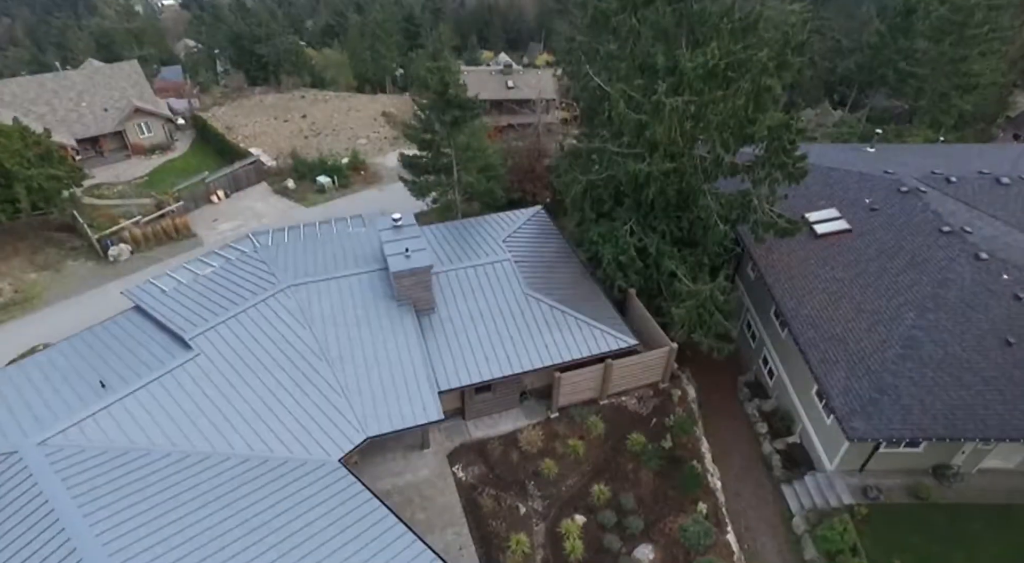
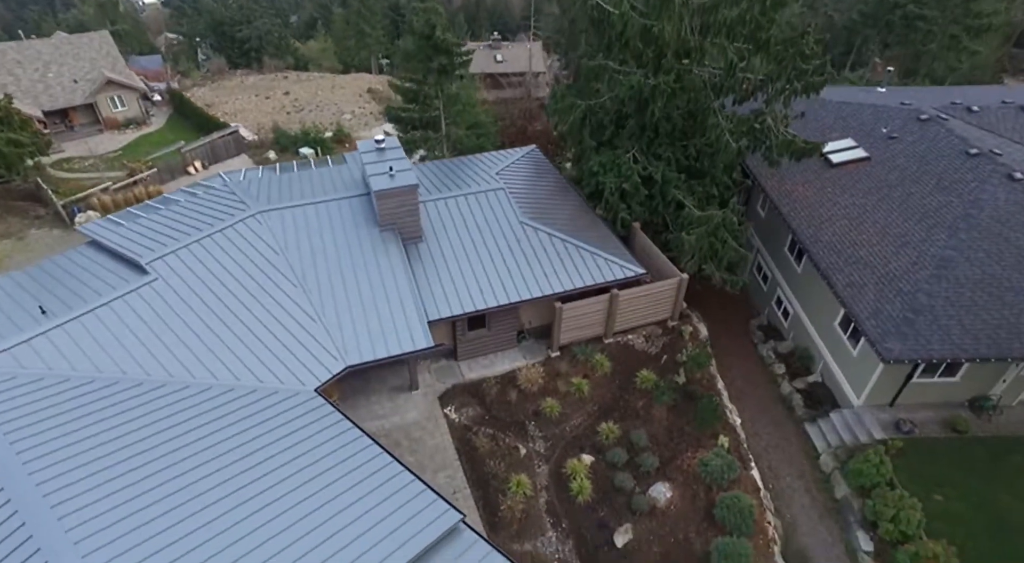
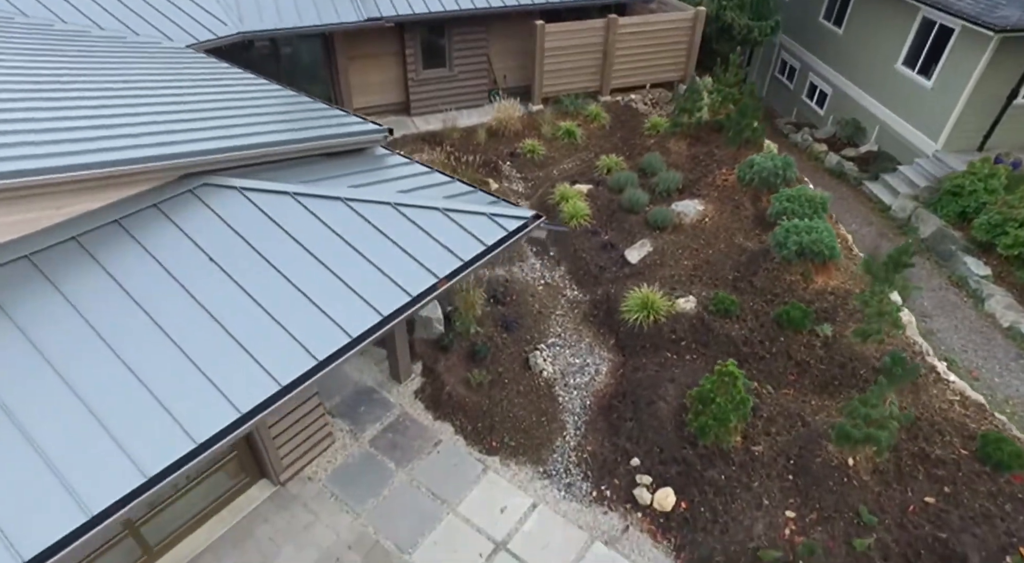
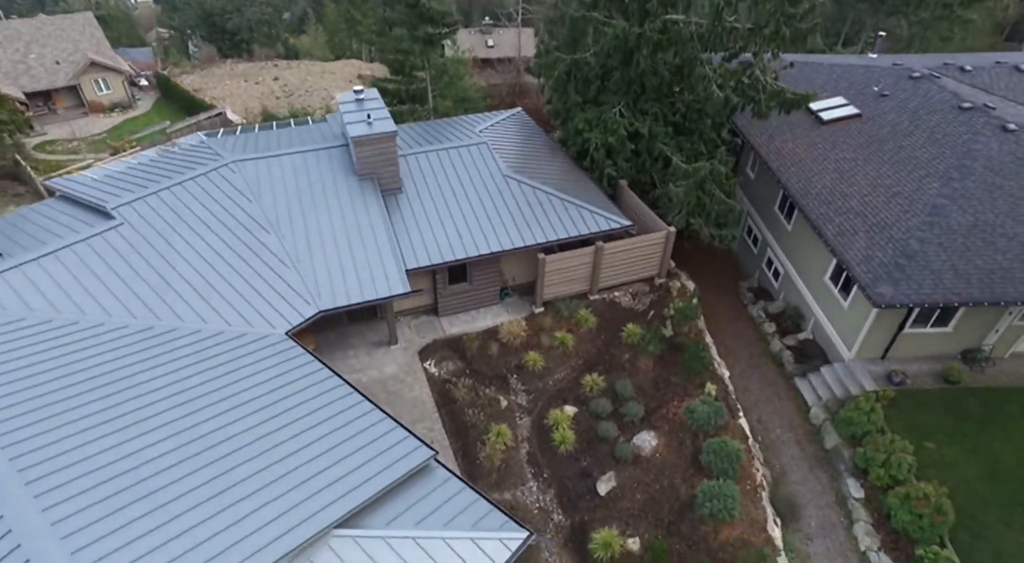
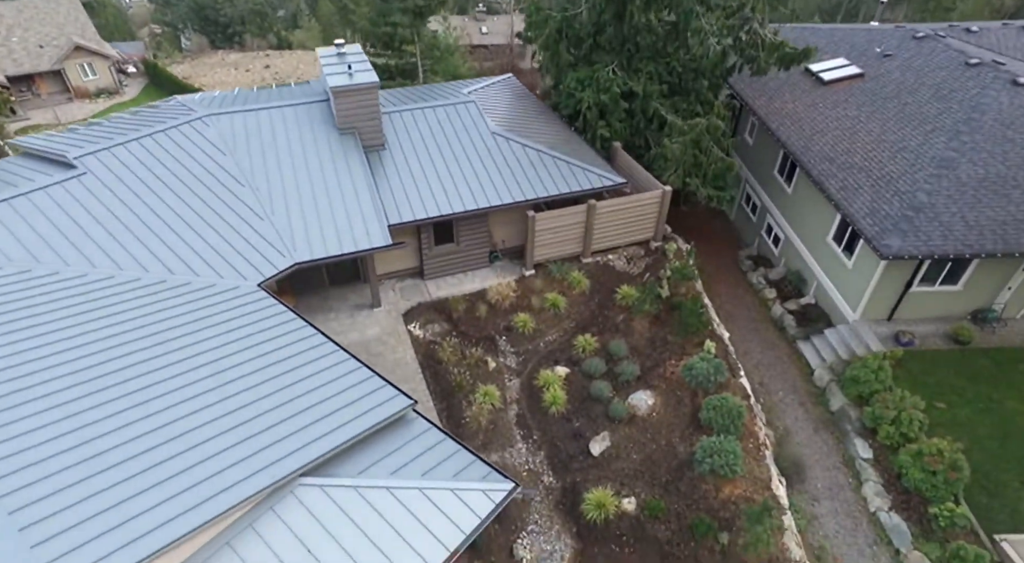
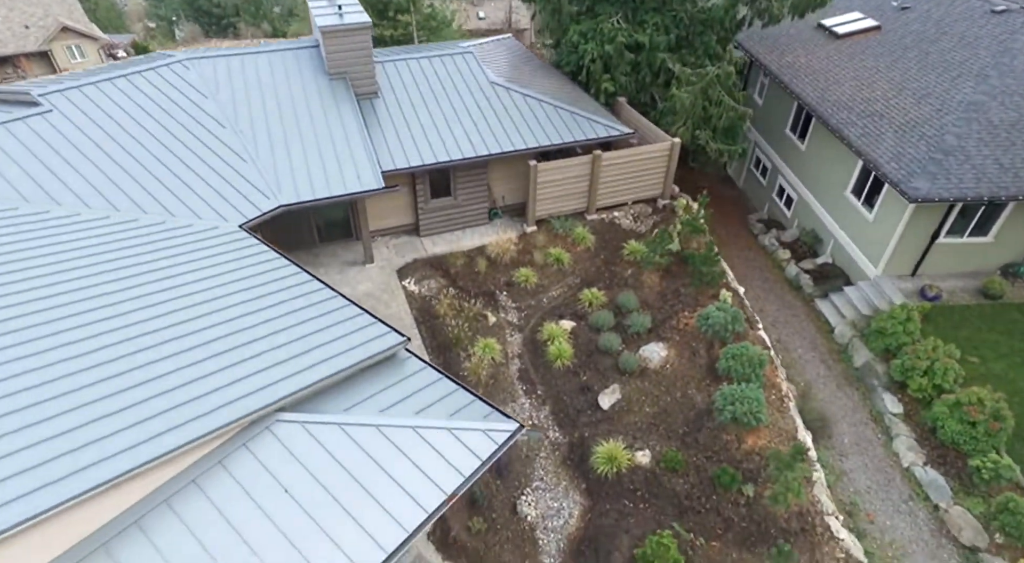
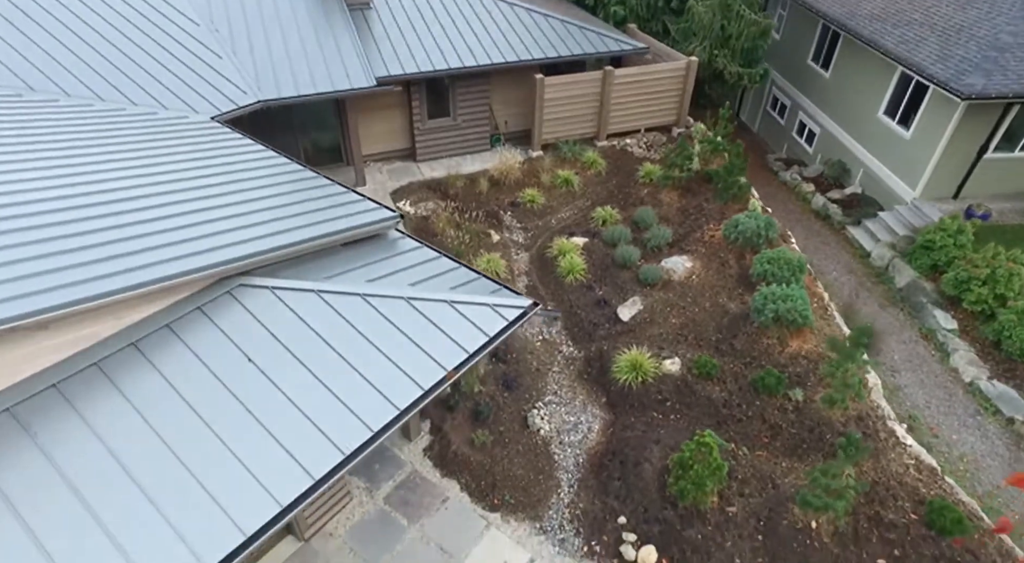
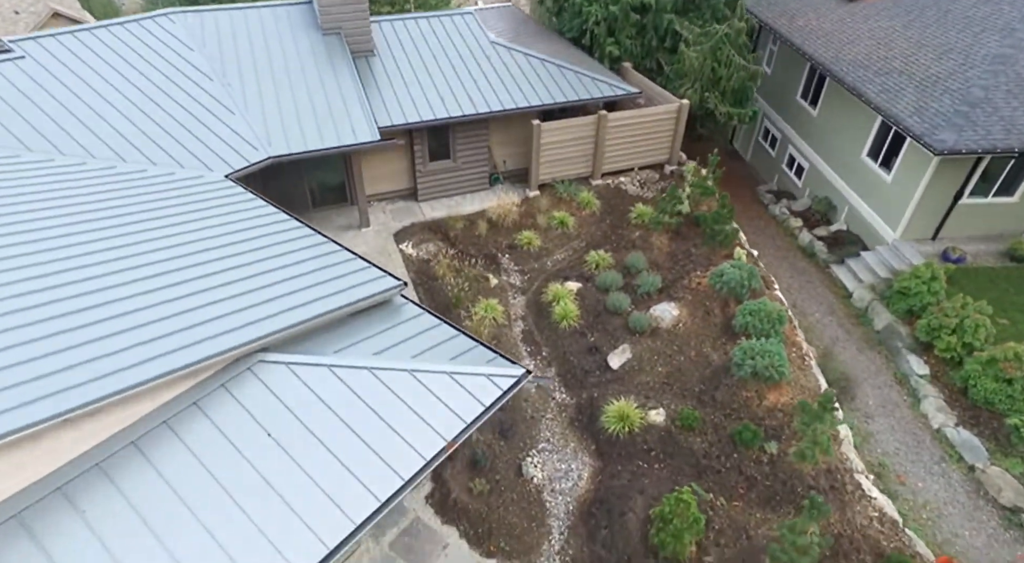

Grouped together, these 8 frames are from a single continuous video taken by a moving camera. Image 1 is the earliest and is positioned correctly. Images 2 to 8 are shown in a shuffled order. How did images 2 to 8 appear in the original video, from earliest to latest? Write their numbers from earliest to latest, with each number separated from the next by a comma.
2, 4, 5, 6, 8, 7, 3
